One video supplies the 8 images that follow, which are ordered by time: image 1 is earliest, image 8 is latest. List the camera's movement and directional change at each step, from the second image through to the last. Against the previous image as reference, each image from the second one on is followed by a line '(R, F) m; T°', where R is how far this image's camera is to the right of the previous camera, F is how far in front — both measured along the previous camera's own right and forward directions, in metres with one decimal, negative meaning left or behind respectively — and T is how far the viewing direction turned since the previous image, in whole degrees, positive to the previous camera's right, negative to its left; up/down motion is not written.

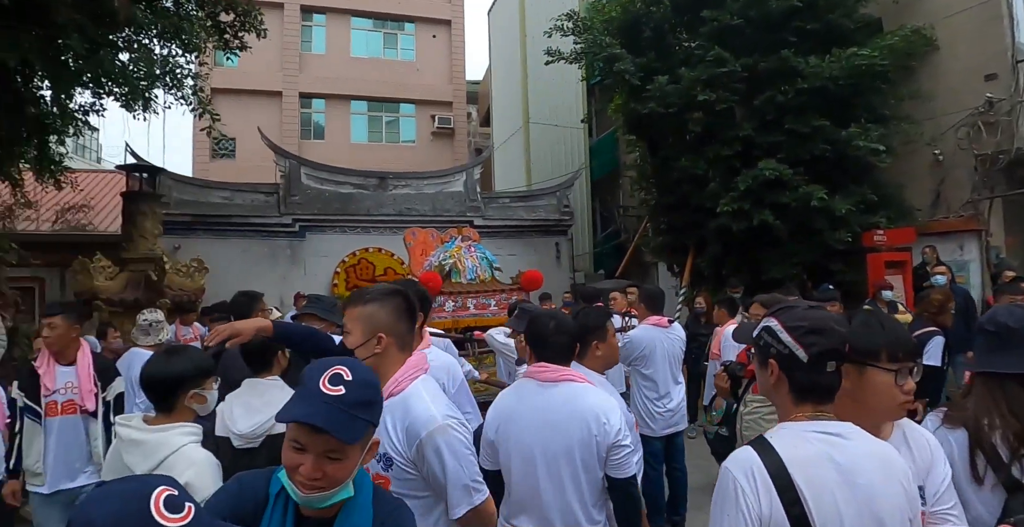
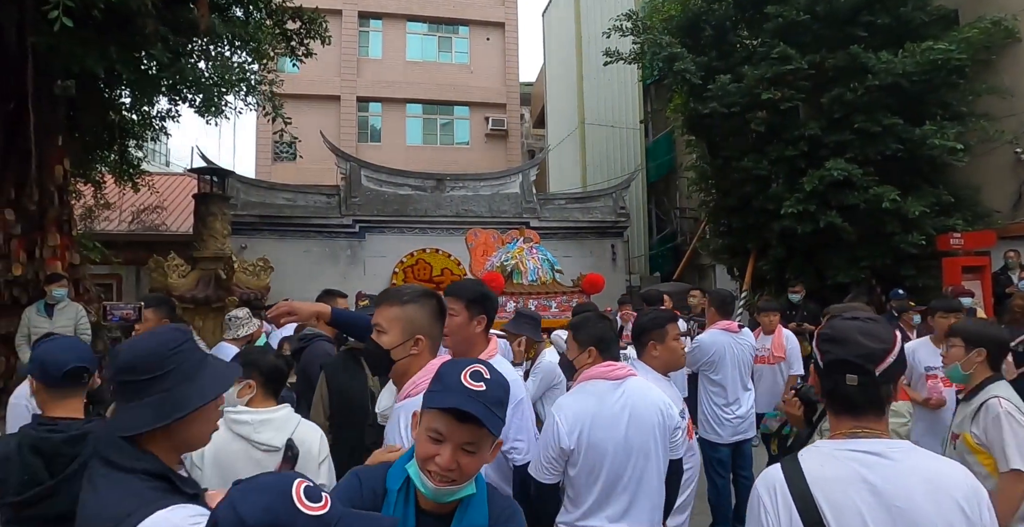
(-0.3, 0.0) m; -4°
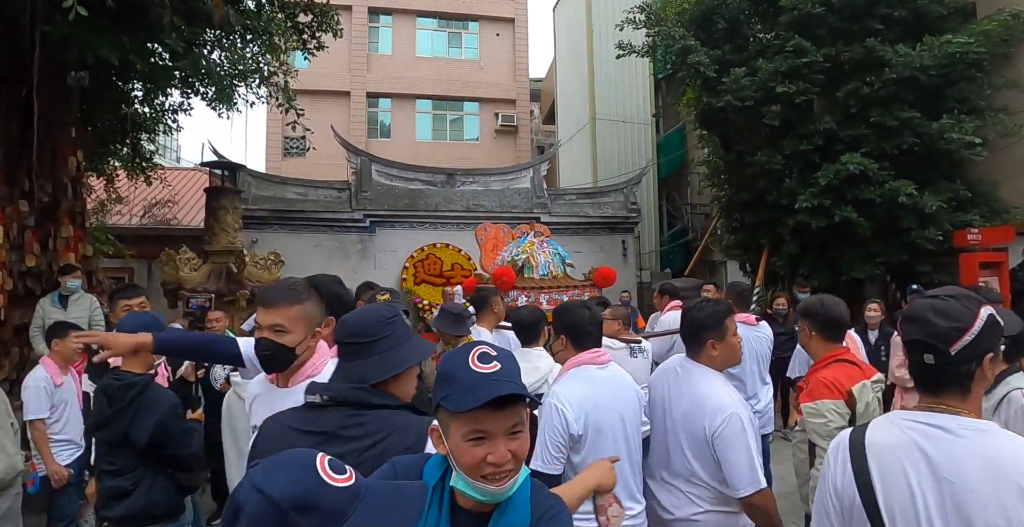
(-0.1, 0.0) m; -1°
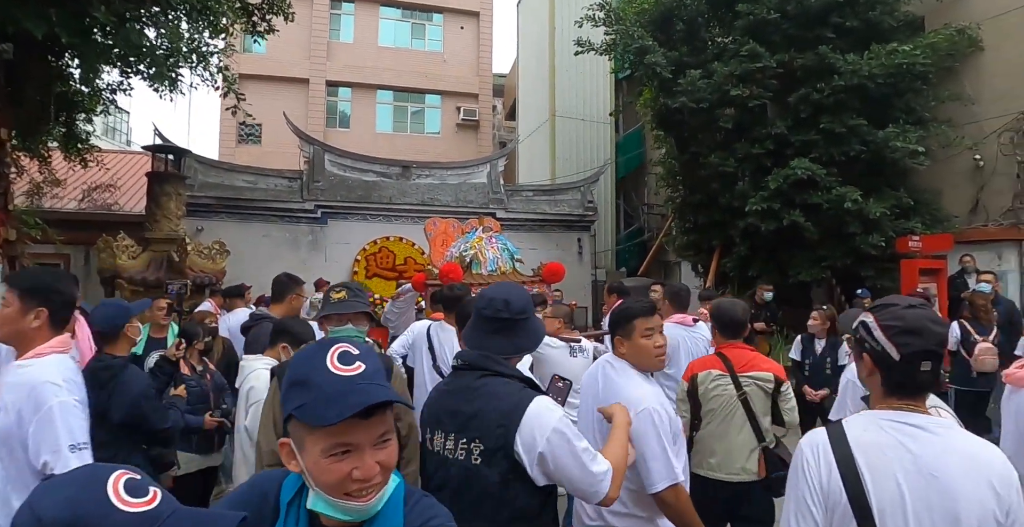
(+0.3, +0.1) m; +3°
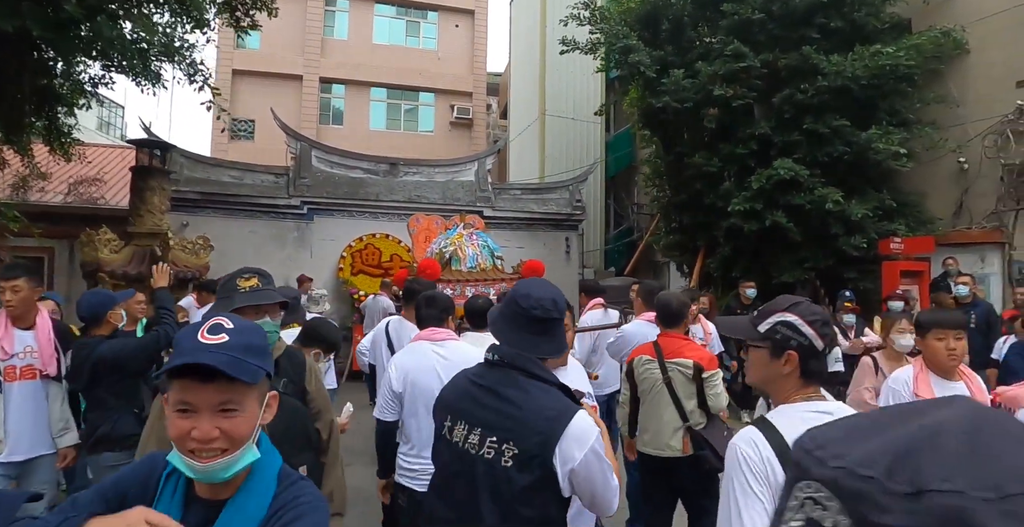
(+0.3, 0.0) m; 0°
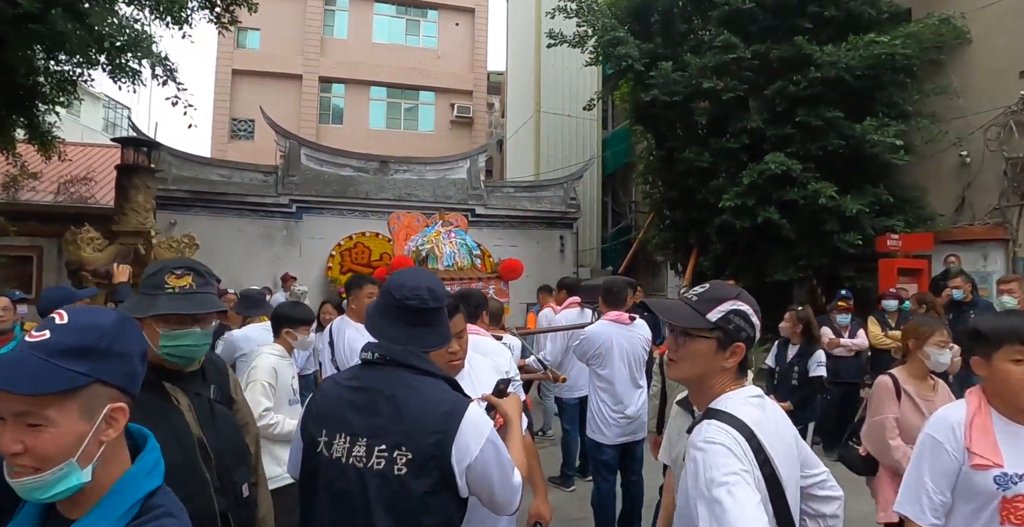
(+0.4, +0.2) m; -1°
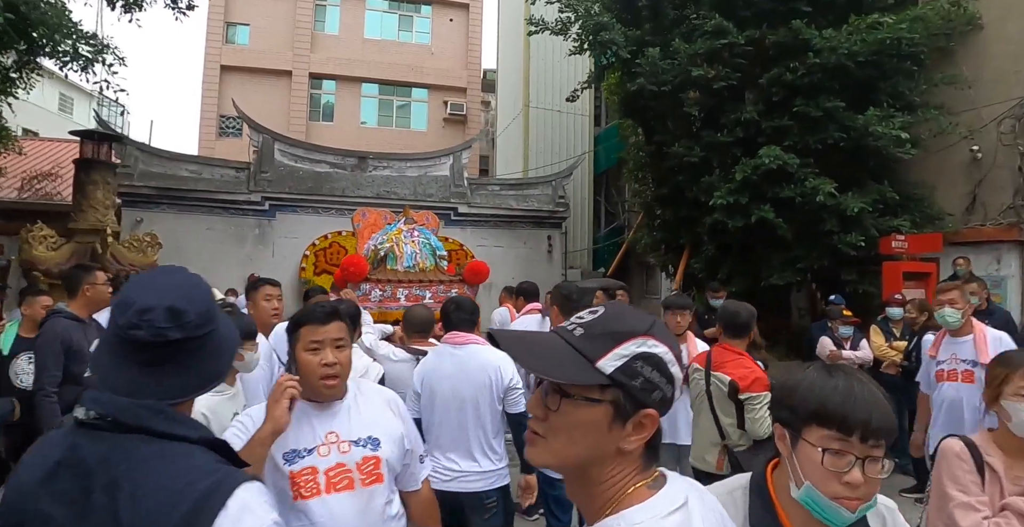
(+0.4, +0.6) m; 0°
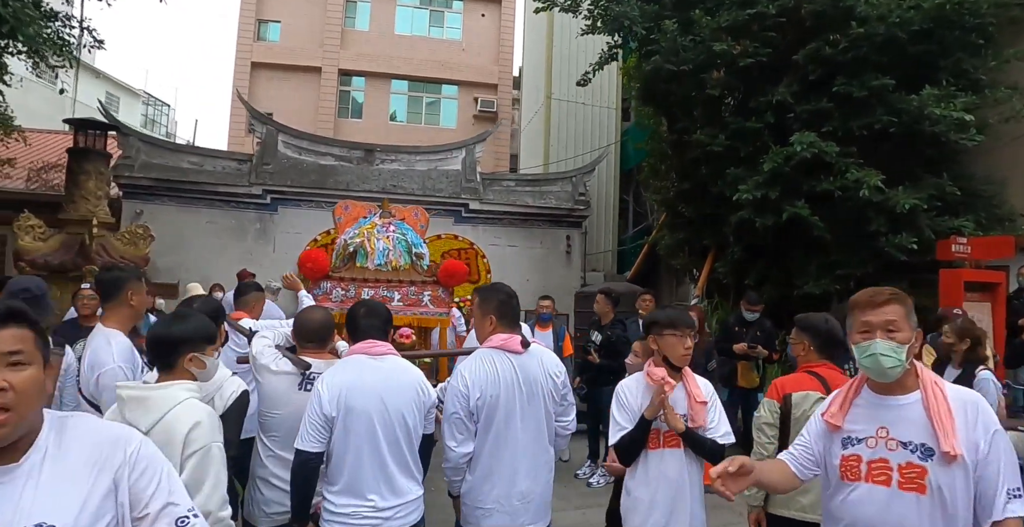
(+0.6, +0.8) m; -4°
